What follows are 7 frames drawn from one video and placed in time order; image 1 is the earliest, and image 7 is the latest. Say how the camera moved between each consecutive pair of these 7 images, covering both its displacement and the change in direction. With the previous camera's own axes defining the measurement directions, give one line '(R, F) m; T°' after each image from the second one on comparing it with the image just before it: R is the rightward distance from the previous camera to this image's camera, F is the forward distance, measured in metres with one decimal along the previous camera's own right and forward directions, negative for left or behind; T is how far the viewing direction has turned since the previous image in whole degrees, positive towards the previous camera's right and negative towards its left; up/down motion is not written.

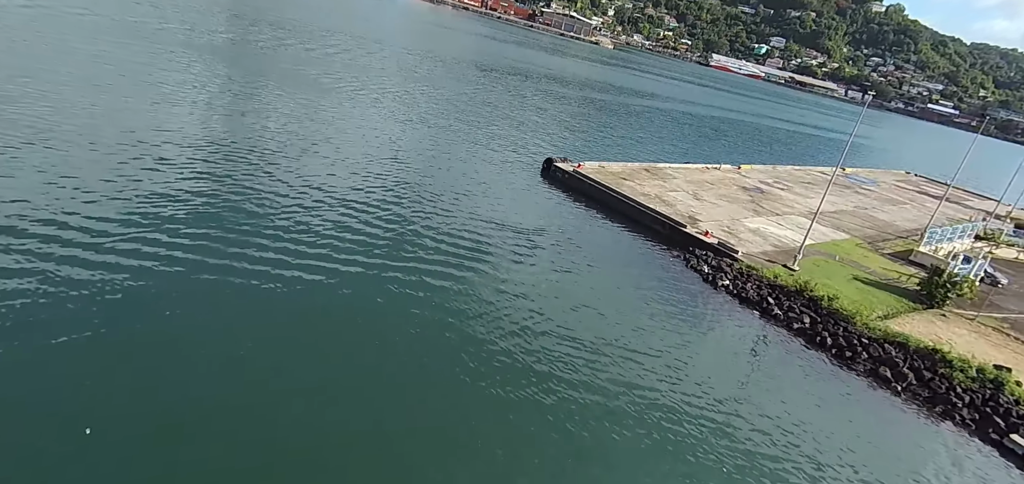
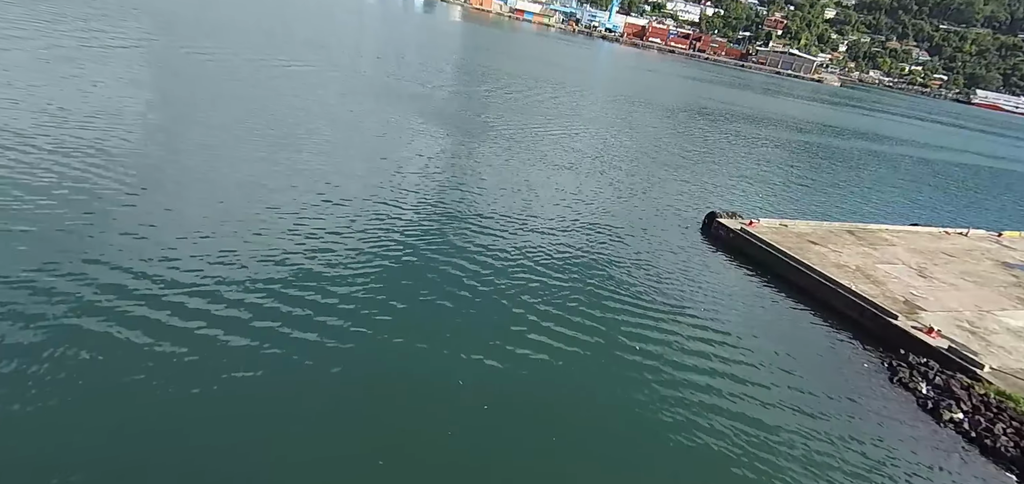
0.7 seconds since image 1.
(+1.4, +2.7) m; -19°
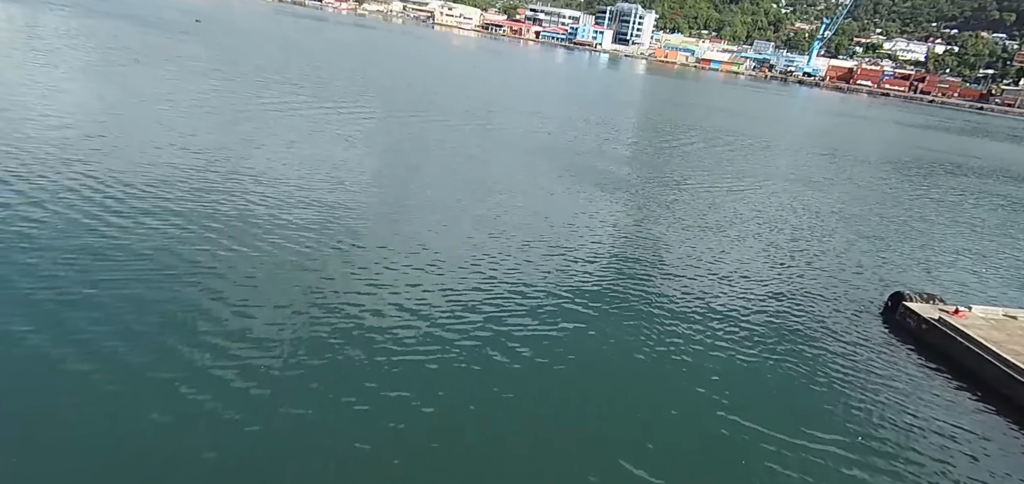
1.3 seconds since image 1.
(+1.3, +1.7) m; -18°
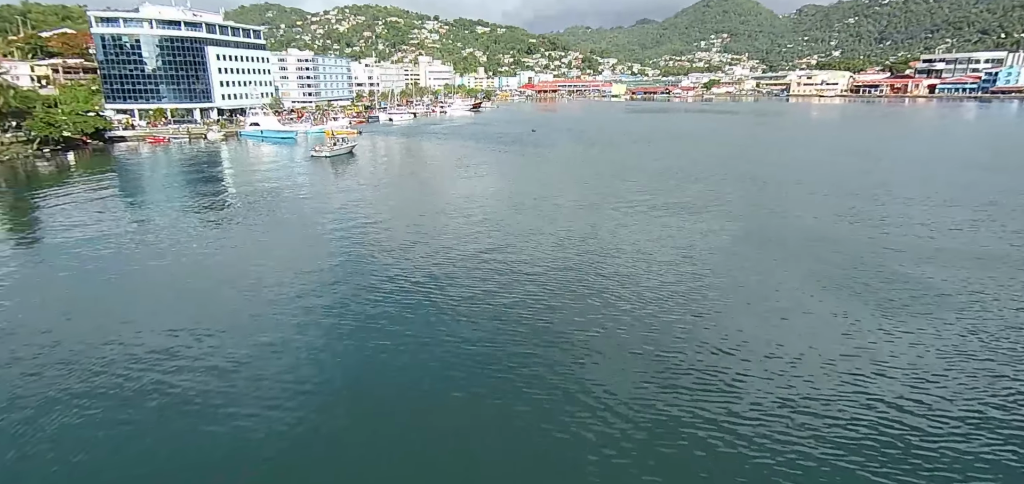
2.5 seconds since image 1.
(+5.0, +3.6) m; -36°
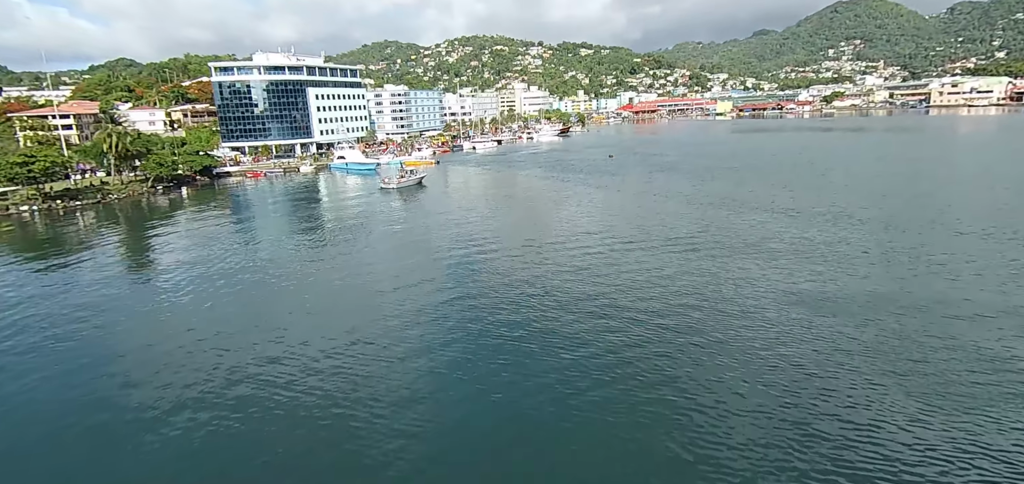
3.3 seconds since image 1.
(+4.9, +2.6) m; -12°
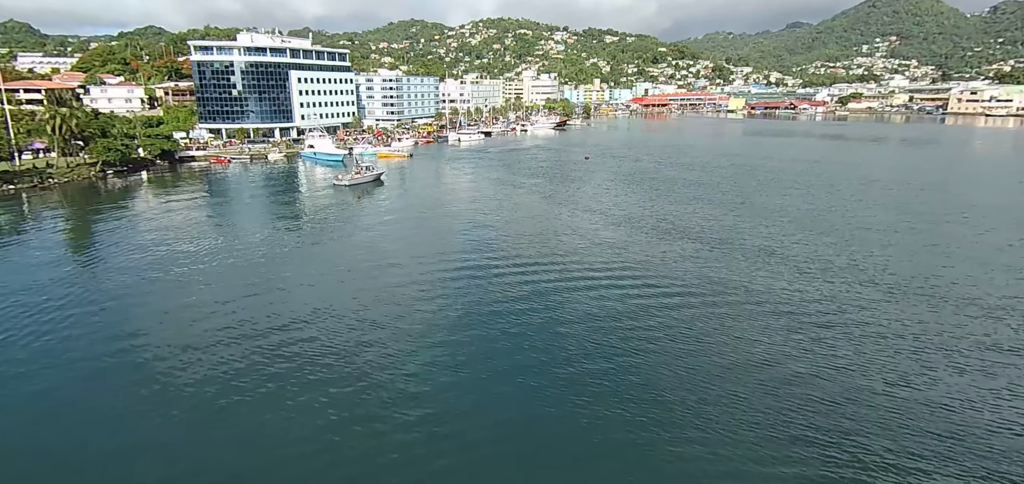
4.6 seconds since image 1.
(+6.9, +2.4) m; -3°
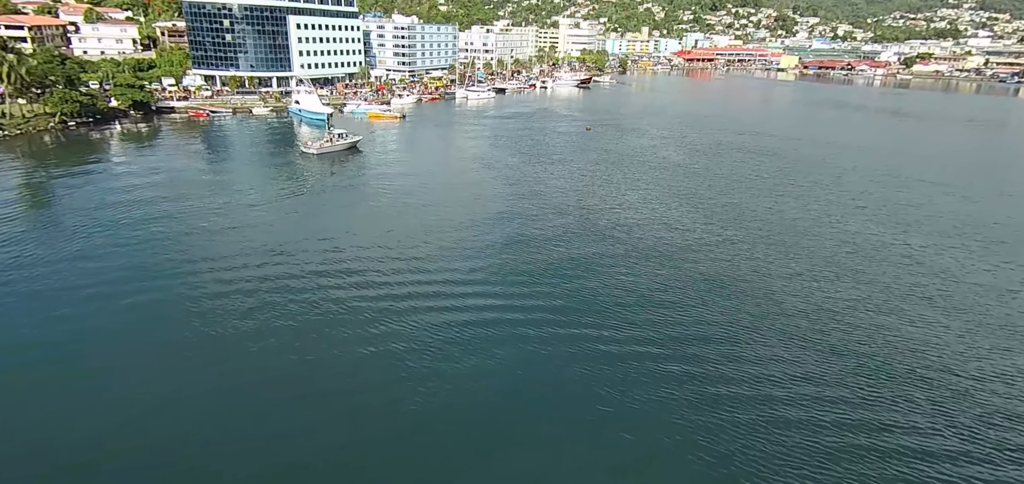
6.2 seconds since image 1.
(+6.5, +4.2) m; -5°
